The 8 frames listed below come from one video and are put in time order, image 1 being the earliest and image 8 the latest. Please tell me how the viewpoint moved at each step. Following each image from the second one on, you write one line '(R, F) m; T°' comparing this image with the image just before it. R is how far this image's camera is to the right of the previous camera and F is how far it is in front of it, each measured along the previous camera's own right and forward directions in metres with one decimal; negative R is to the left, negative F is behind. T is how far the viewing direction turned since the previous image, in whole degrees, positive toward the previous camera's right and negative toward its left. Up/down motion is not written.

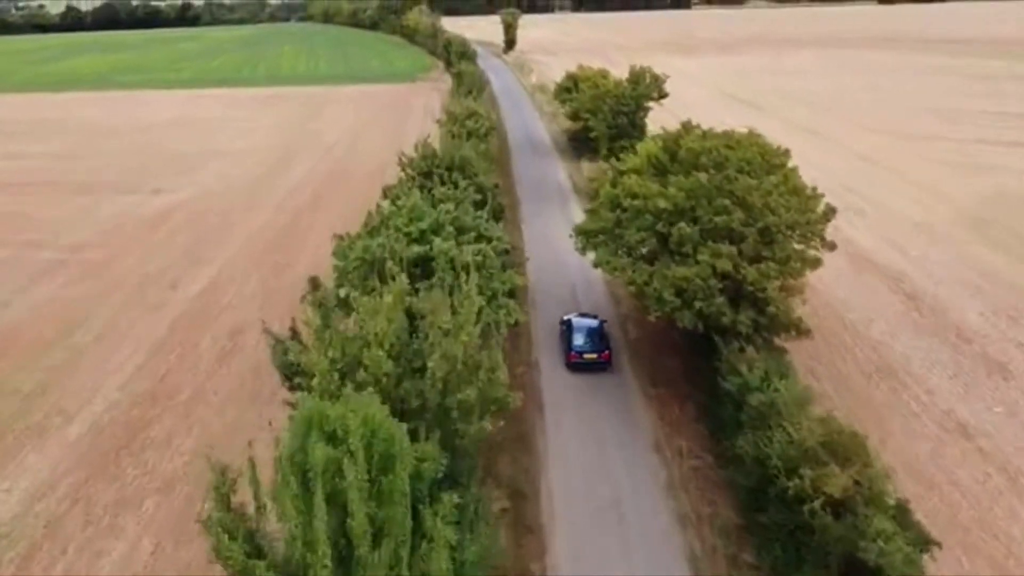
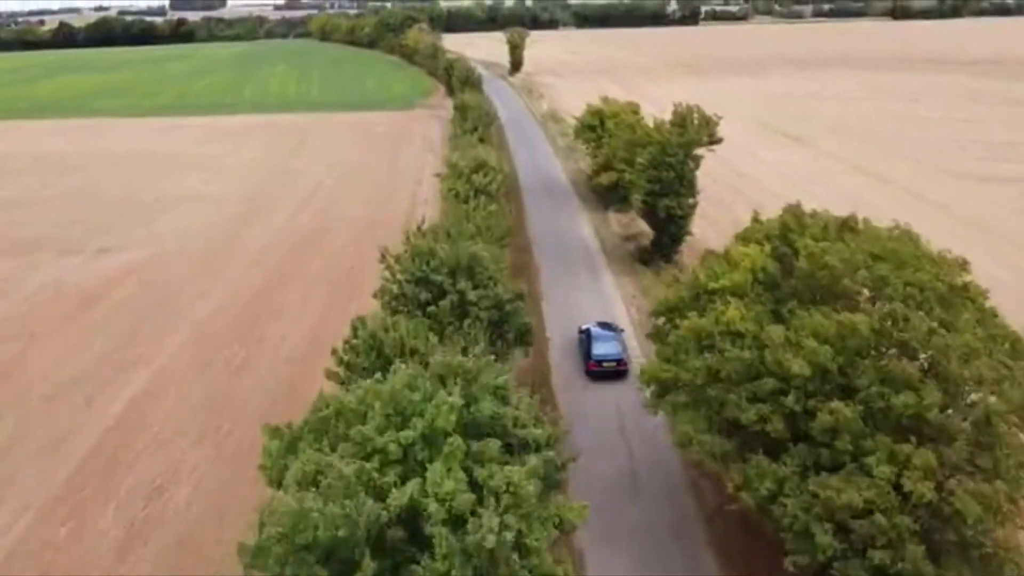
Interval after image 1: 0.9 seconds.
(-0.6, +7.6) m; 0°
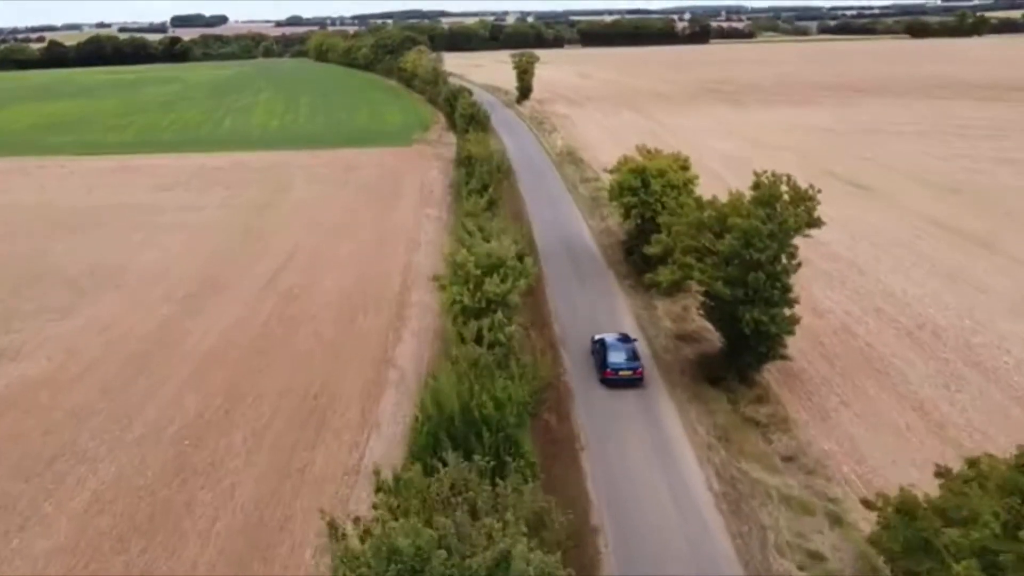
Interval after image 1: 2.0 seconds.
(-0.6, +8.6) m; 0°
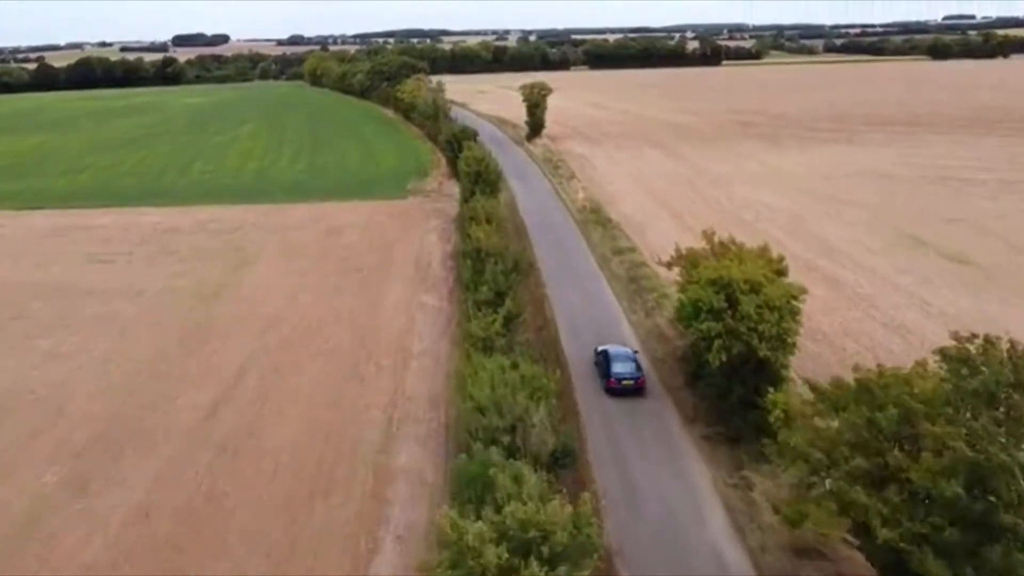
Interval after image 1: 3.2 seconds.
(-0.7, +9.7) m; 0°
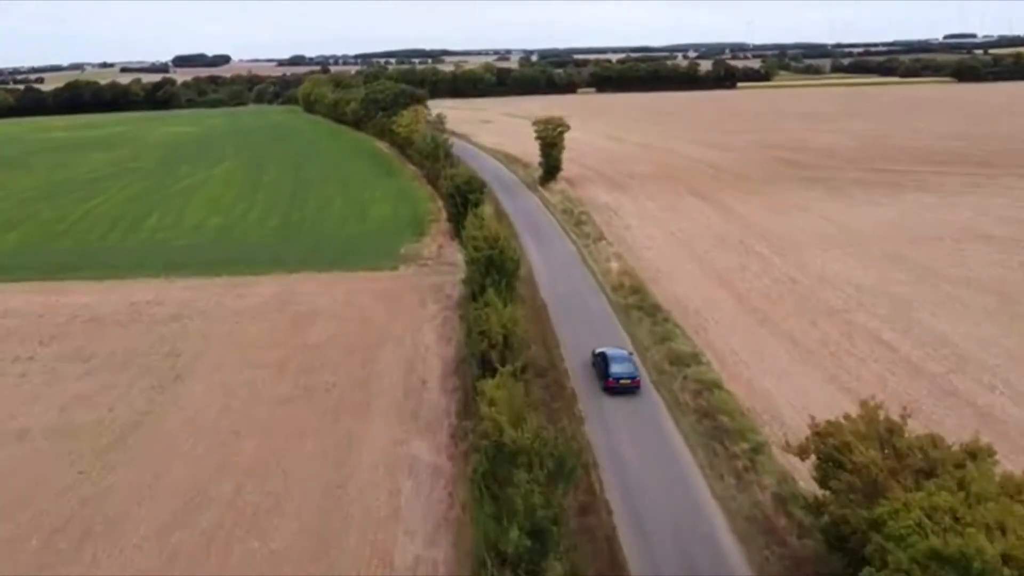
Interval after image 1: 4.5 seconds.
(-0.7, +10.4) m; 0°
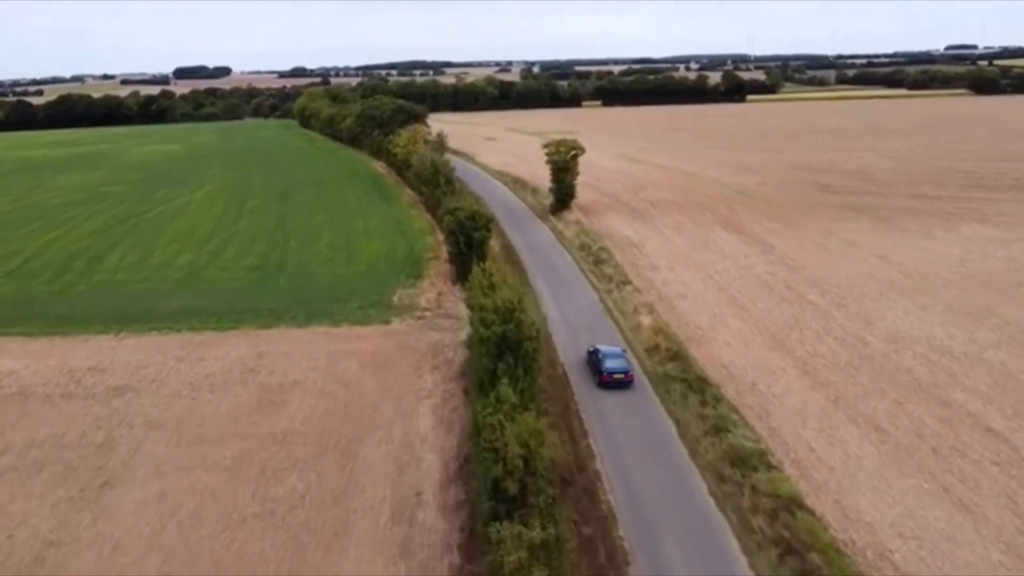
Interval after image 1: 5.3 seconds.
(-0.4, +6.5) m; 0°
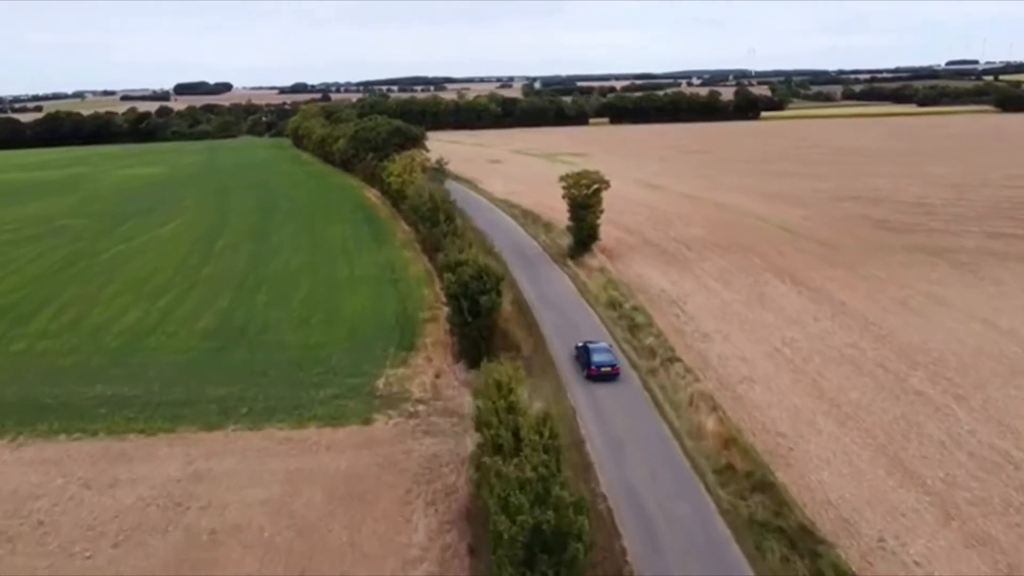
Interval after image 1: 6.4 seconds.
(-0.6, +8.6) m; 0°
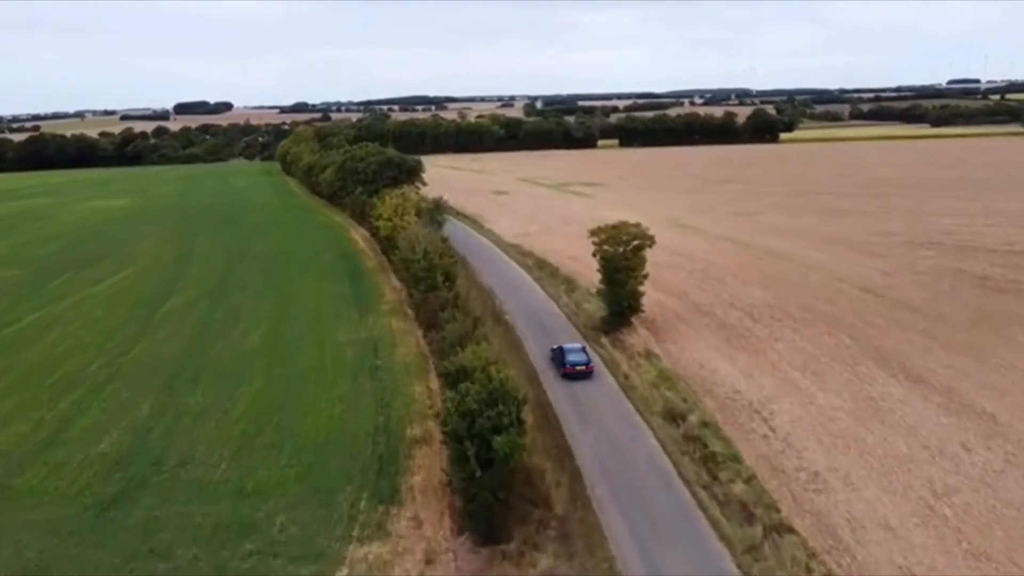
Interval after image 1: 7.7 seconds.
(-0.7, +10.8) m; 0°
